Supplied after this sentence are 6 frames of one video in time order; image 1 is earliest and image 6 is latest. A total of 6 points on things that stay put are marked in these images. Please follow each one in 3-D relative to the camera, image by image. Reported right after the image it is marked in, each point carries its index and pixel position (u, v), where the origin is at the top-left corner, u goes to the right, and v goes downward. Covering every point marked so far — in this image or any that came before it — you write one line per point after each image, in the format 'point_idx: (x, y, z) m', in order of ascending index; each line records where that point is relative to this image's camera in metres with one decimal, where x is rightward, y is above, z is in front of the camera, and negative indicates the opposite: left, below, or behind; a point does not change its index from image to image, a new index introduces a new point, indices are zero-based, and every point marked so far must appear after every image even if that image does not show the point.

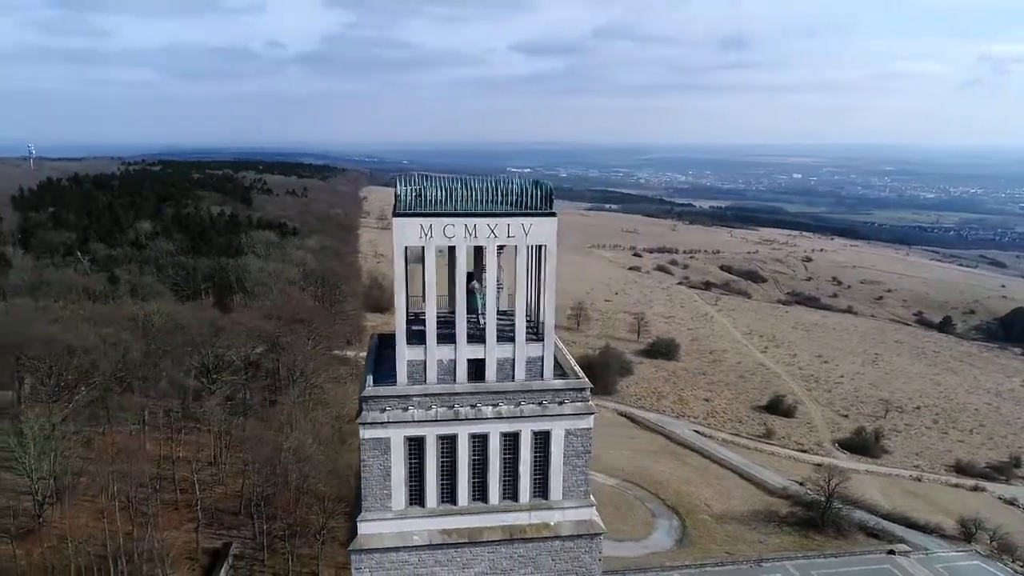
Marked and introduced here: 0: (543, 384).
0: (+0.6, -1.9, +14.4) m
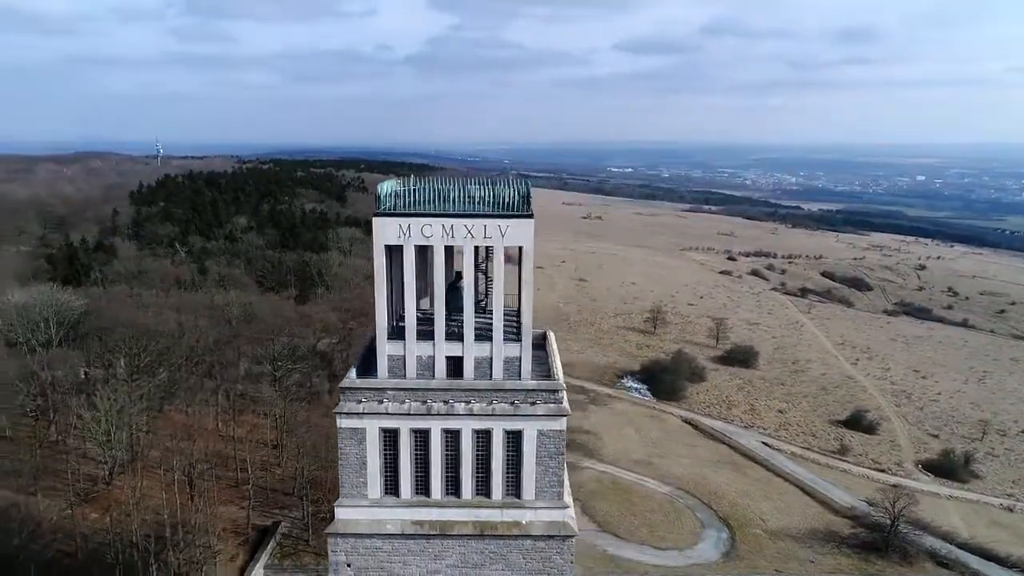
0: (+0.1, -2.0, +14.6) m
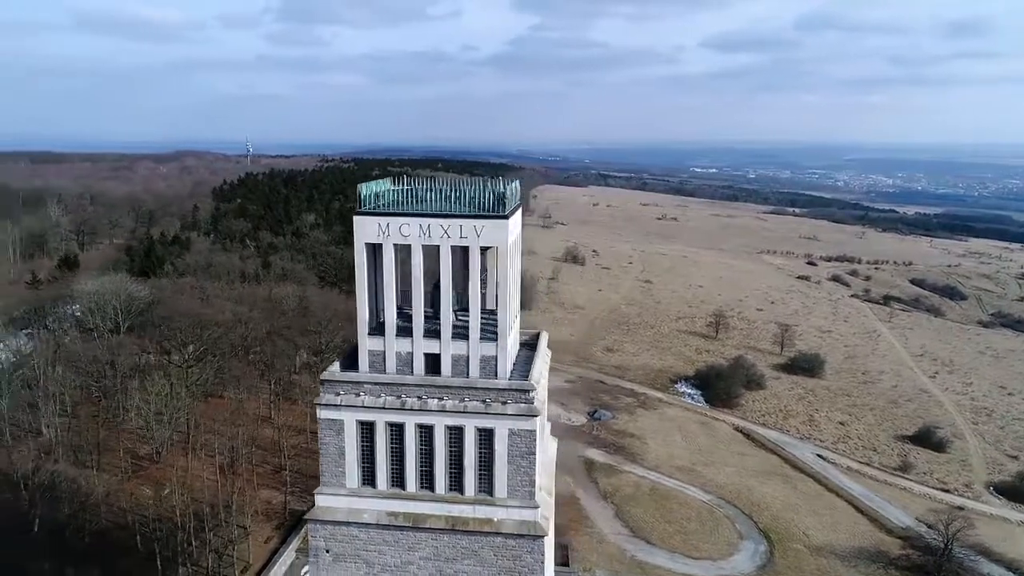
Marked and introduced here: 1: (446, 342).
0: (-0.5, -2.0, +14.7) m
1: (-1.4, -1.1, +15.1) m
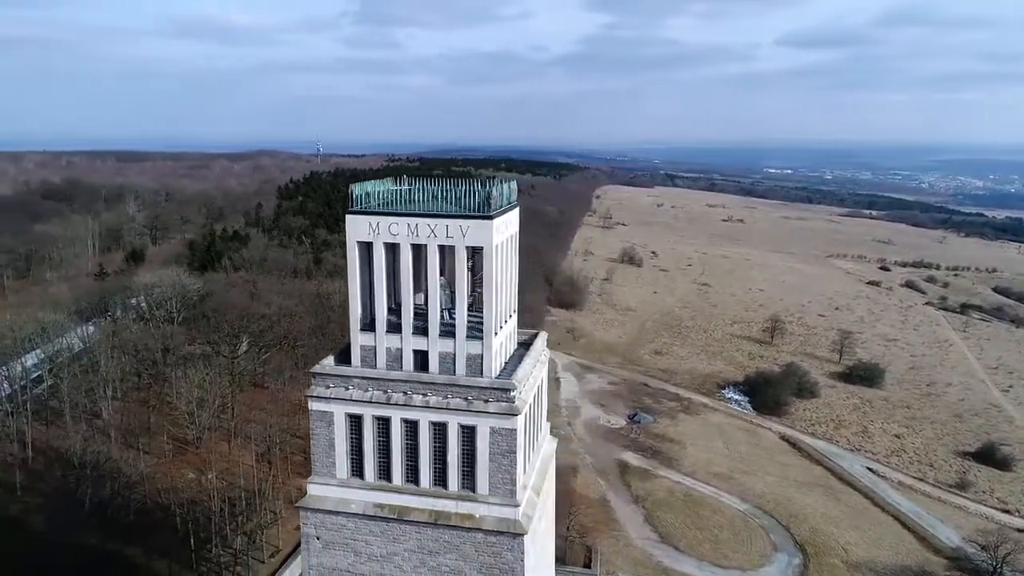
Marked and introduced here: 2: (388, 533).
0: (-0.8, -1.9, +15.0) m
1: (-1.7, -1.1, +15.4) m
2: (-2.7, -5.3, +15.6) m
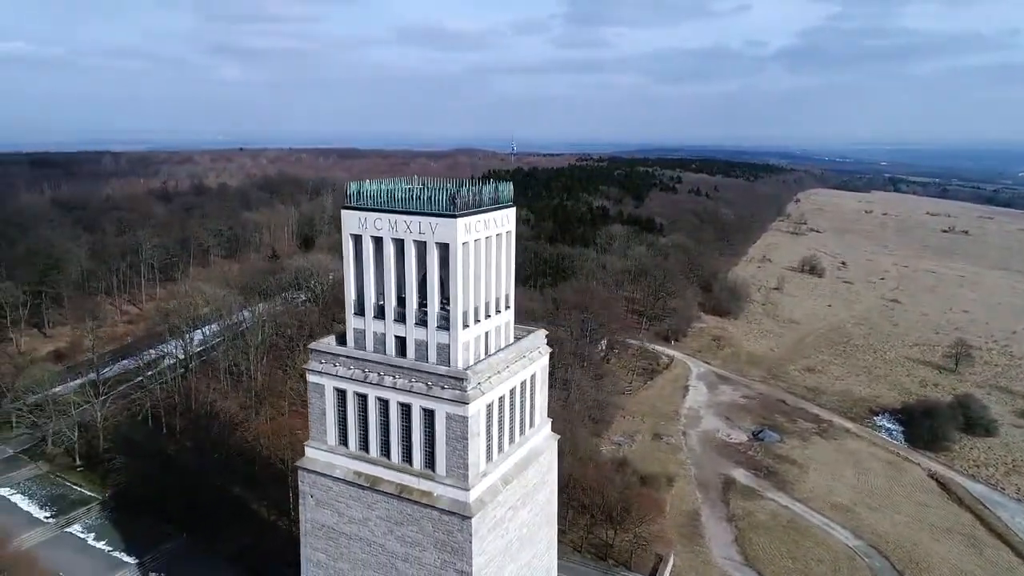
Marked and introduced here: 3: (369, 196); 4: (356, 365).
0: (-1.8, -1.8, +16.0) m
1: (-2.4, -0.9, +16.7) m
2: (-3.6, -5.1, +17.2) m
3: (-3.3, +2.2, +16.8) m
4: (-3.7, -1.8, +17.0) m
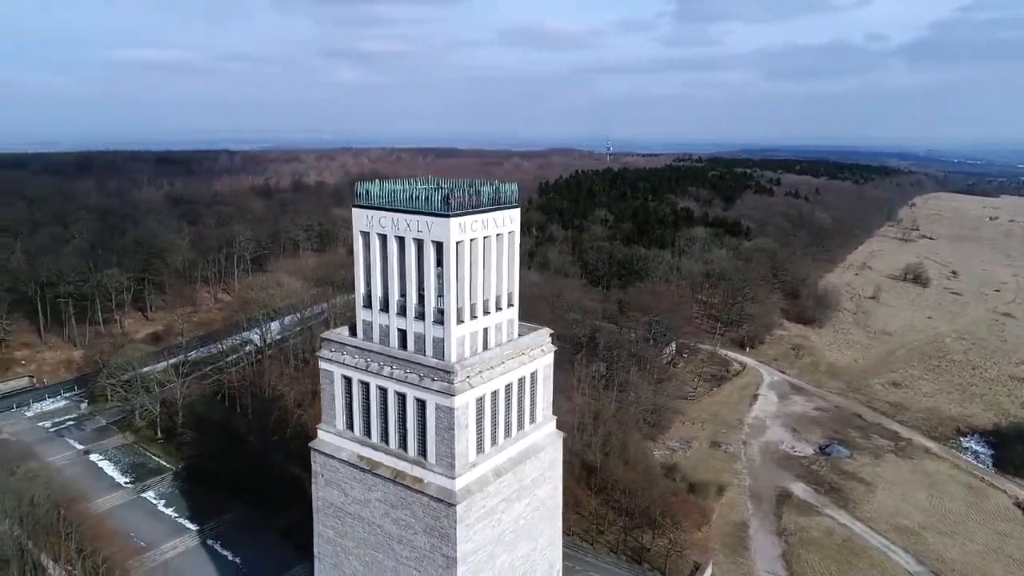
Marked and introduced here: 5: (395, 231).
0: (-2.0, -1.7, +16.8) m
1: (-2.5, -0.8, +17.6) m
2: (-3.7, -4.9, +18.2) m
3: (-3.3, +2.3, +17.8) m
4: (-3.8, -1.7, +18.0) m
5: (-2.8, +1.4, +17.4) m
